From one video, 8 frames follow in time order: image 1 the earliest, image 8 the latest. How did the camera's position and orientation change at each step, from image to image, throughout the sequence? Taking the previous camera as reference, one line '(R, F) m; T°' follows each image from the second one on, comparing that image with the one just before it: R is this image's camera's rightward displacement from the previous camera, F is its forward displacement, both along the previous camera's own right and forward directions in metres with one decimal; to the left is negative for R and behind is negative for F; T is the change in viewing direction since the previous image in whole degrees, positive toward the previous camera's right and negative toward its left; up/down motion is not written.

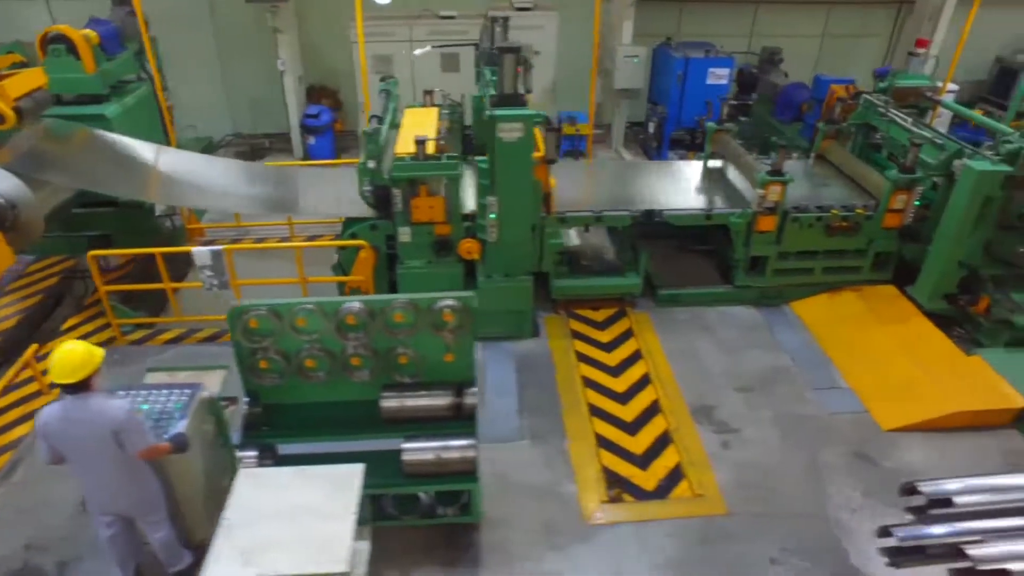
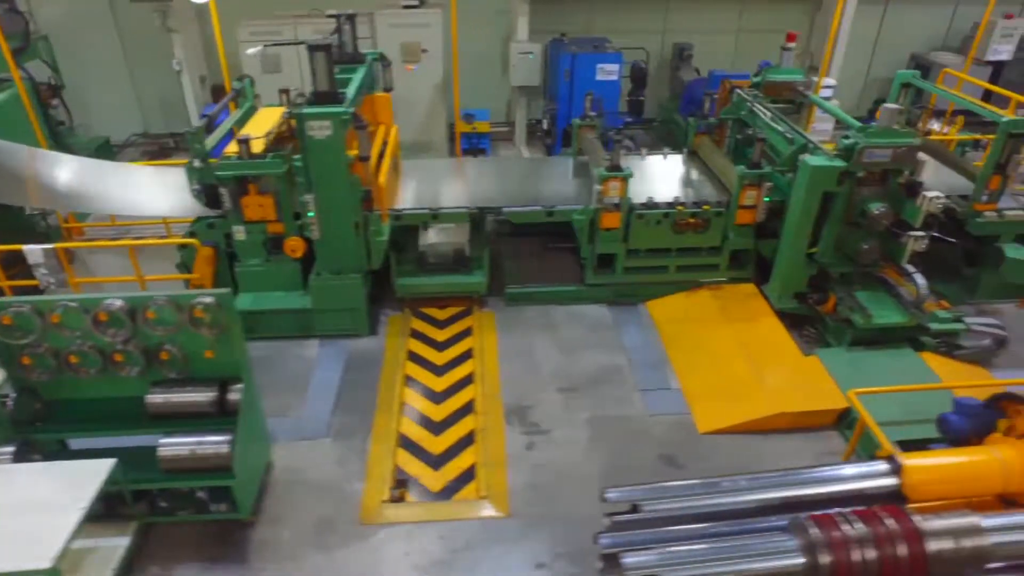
(+1.8, 0.0) m; -1°
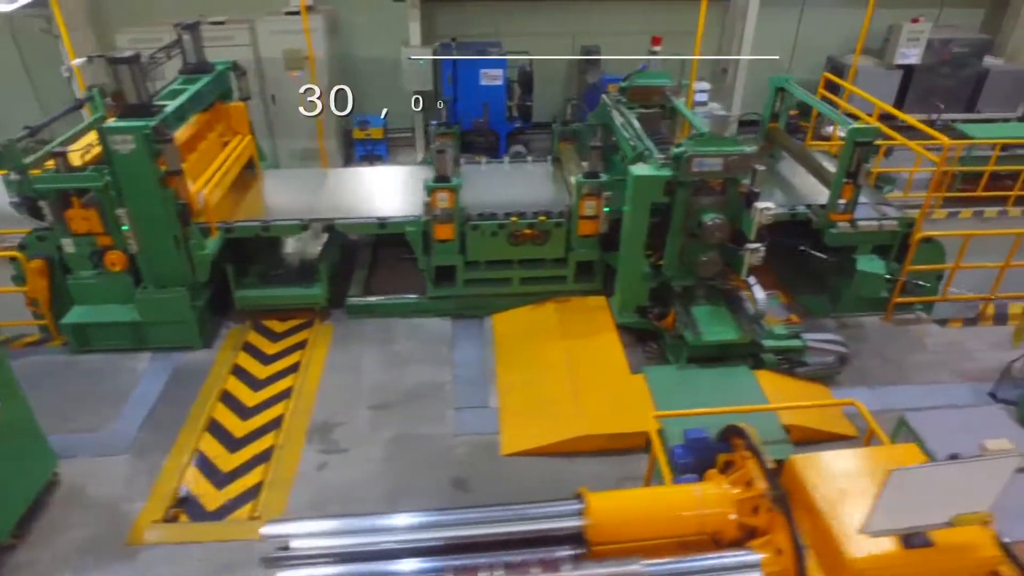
(+1.8, +0.1) m; -1°
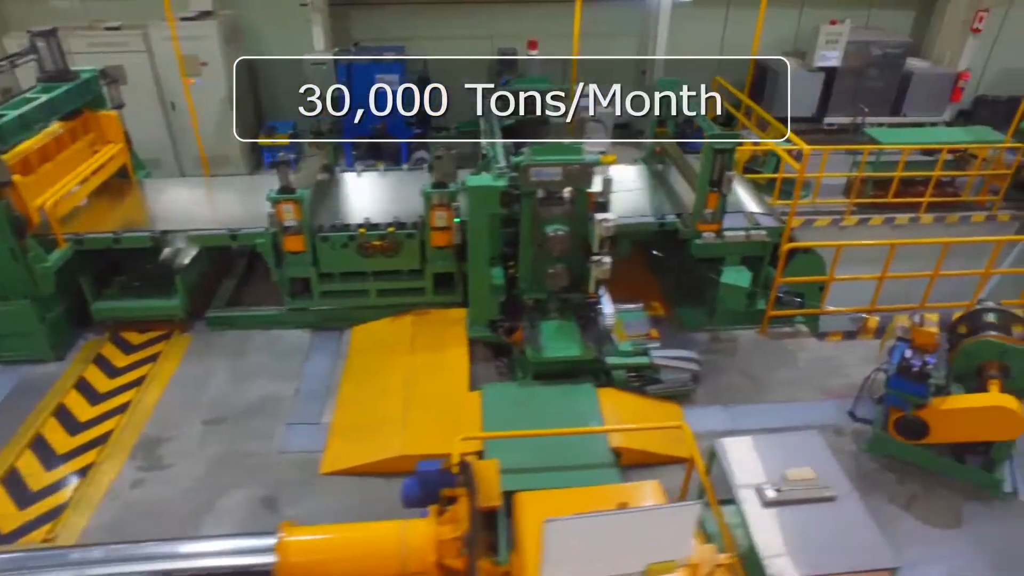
(+1.6, +0.1) m; -1°
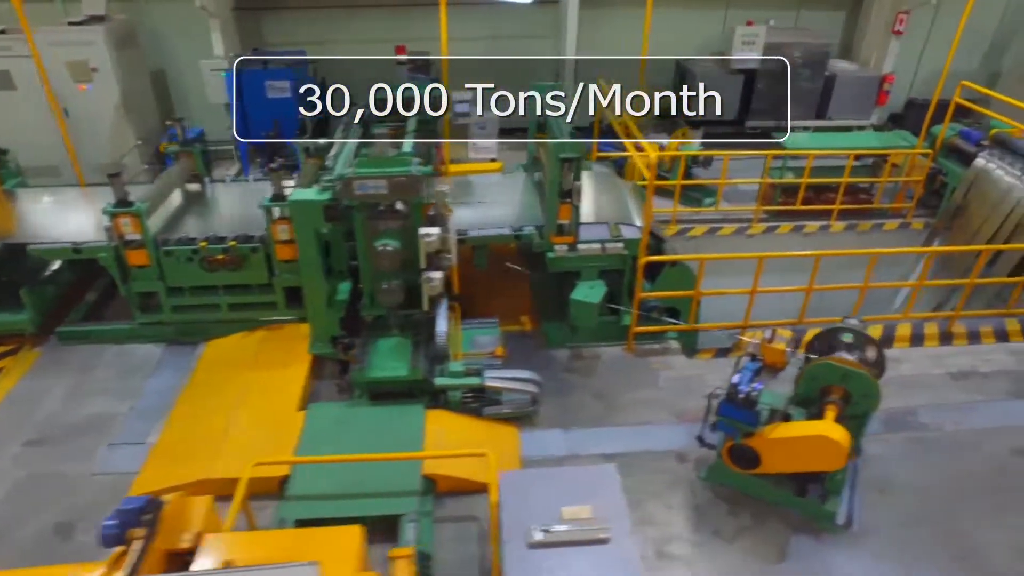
(+1.5, +0.2) m; -1°
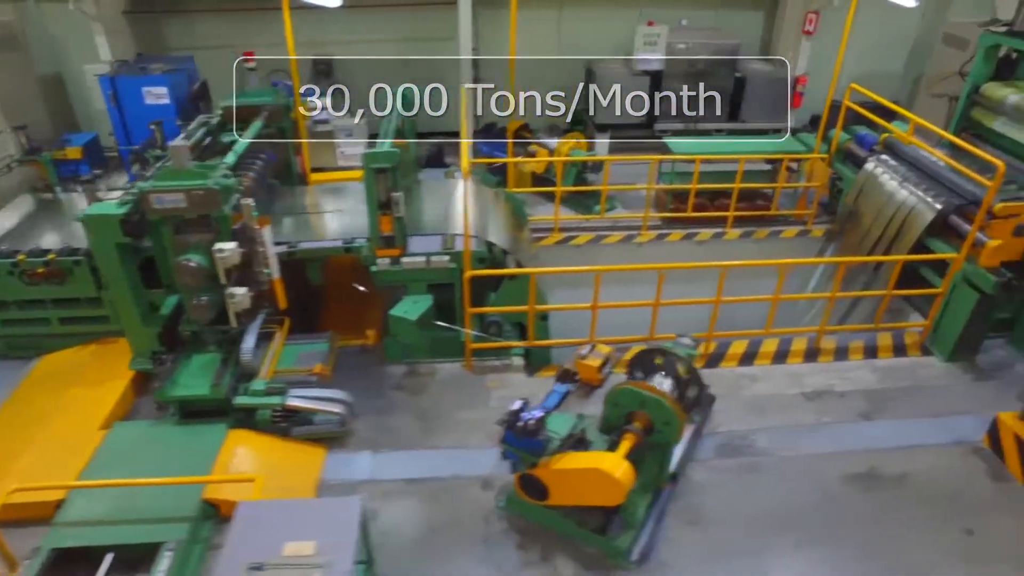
(+1.7, +0.2) m; -1°
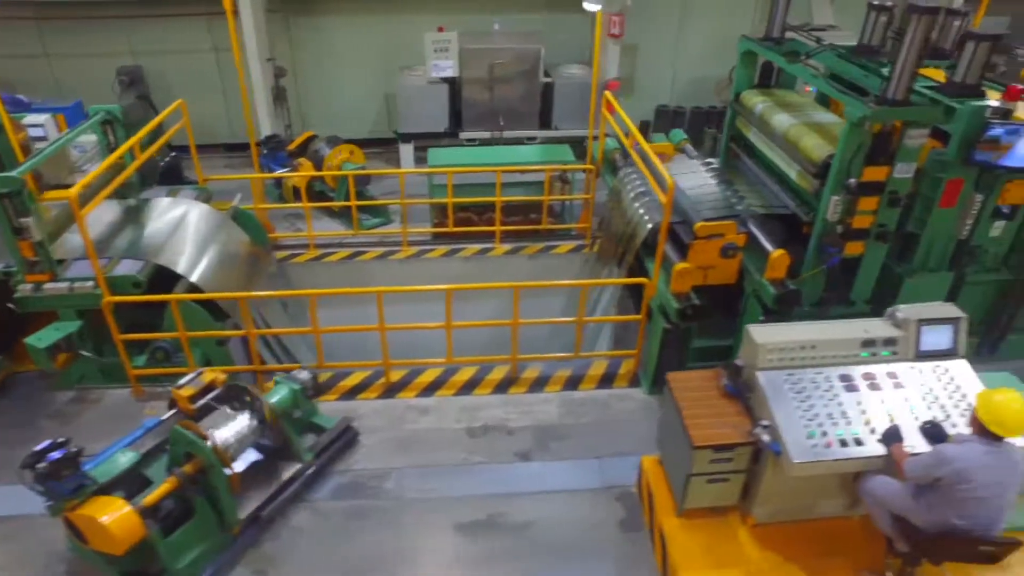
(+3.3, +0.3) m; -2°
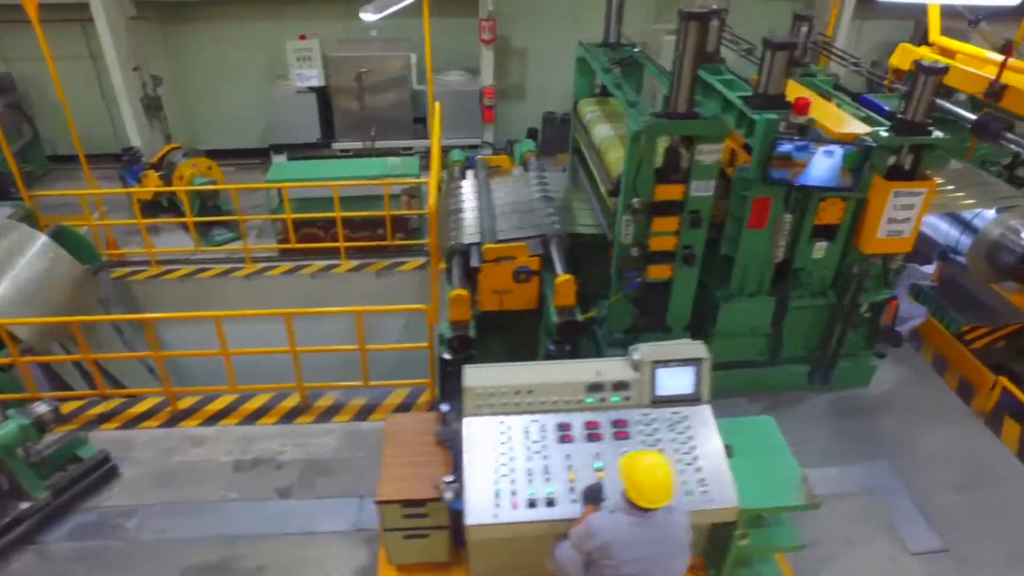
(+2.0, +0.3) m; -1°
